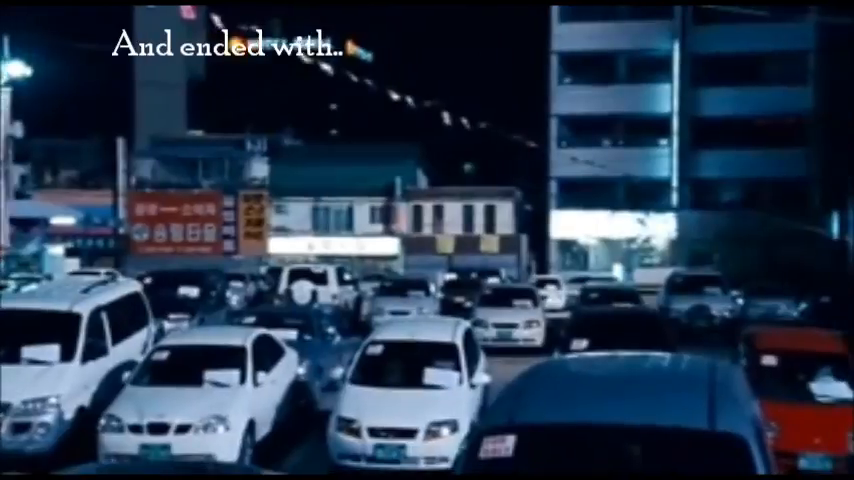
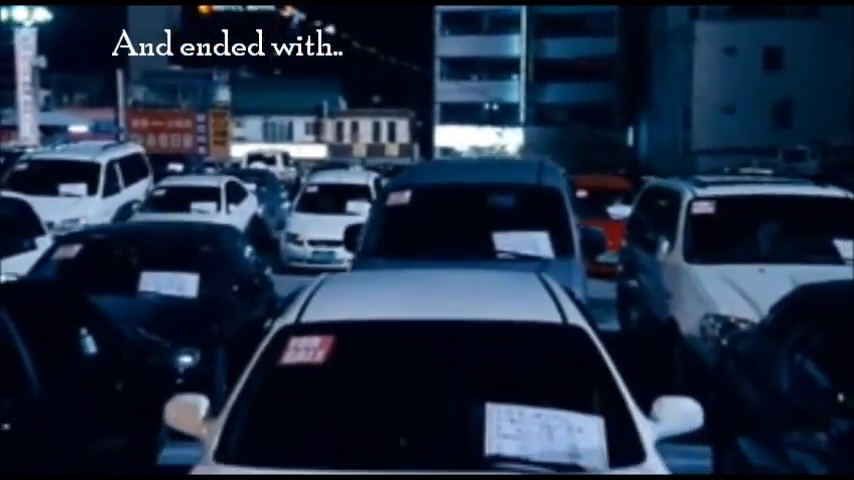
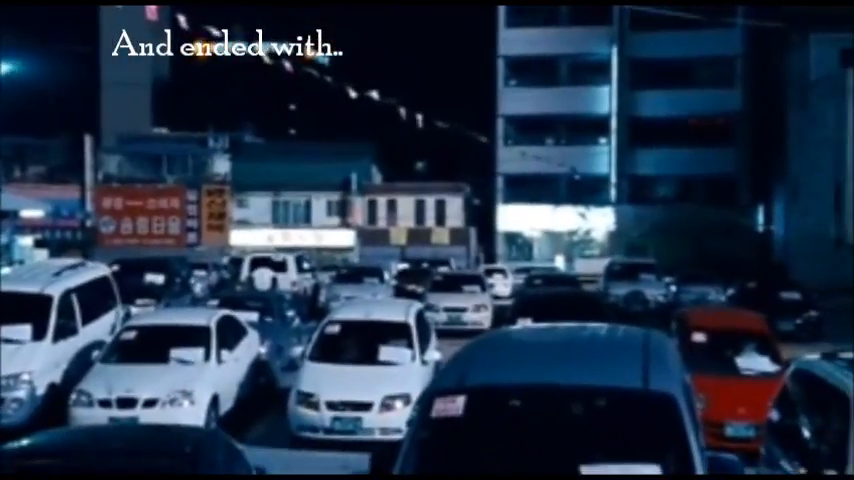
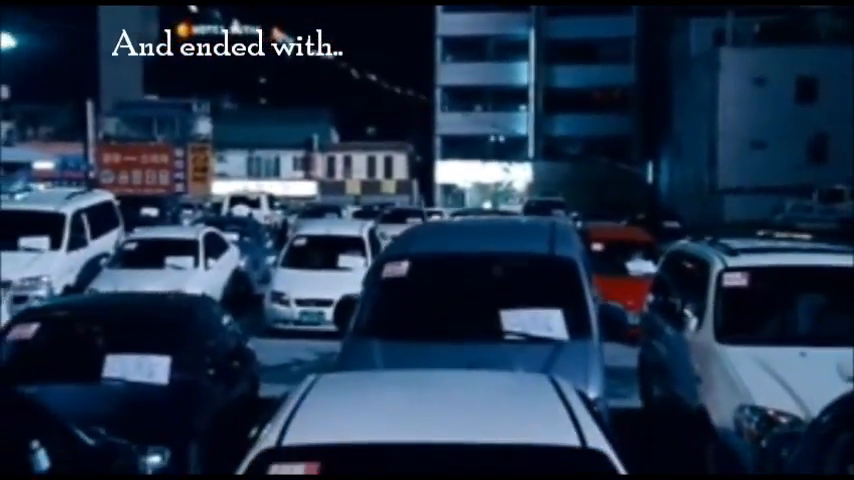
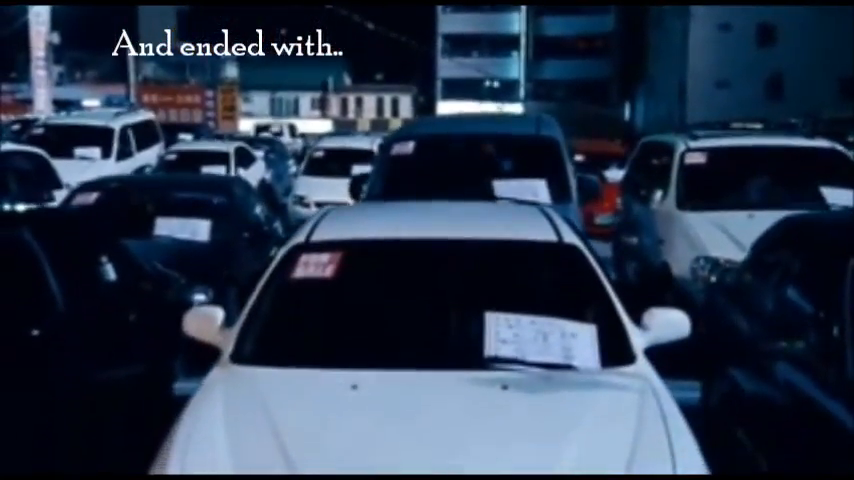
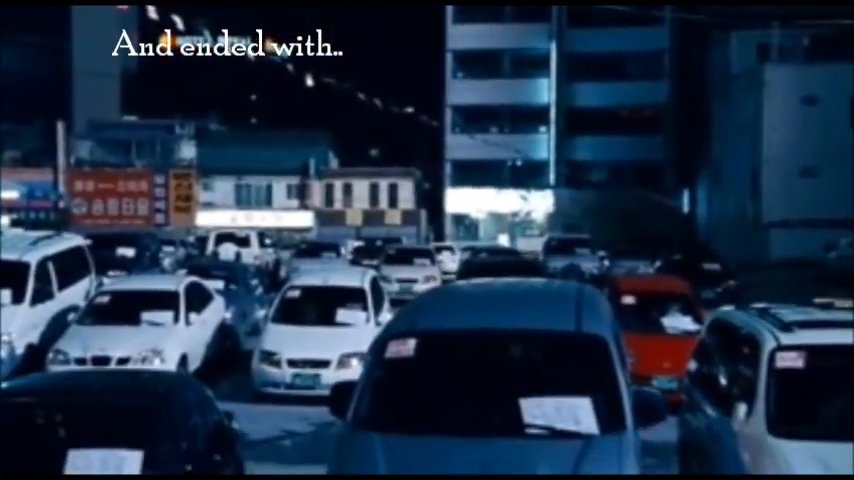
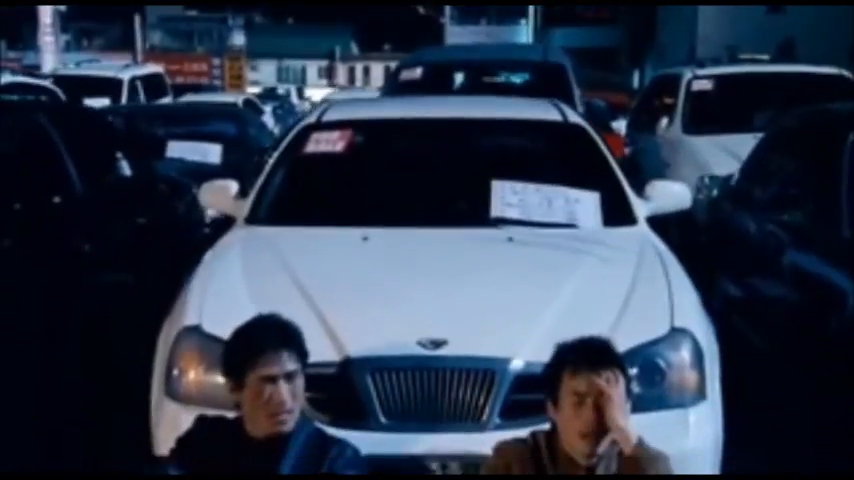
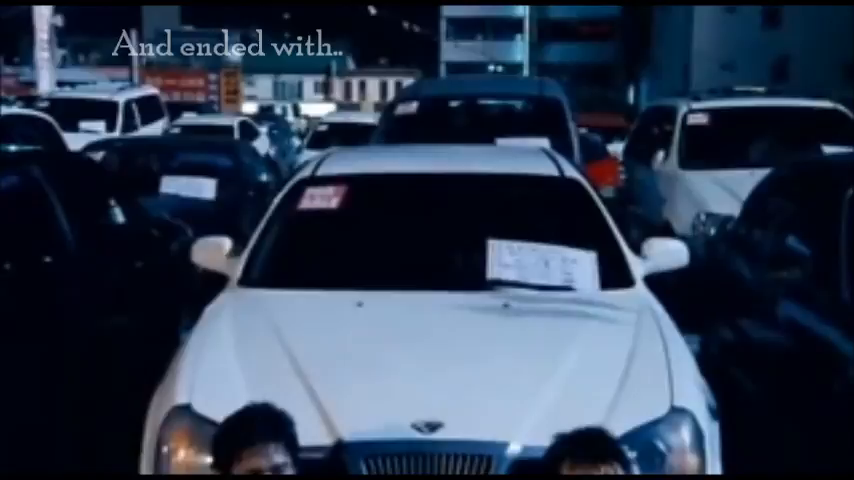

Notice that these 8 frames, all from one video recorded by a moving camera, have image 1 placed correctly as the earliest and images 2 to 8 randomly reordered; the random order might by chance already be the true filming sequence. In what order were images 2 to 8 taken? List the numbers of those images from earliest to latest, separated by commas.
3, 6, 4, 2, 5, 8, 7
